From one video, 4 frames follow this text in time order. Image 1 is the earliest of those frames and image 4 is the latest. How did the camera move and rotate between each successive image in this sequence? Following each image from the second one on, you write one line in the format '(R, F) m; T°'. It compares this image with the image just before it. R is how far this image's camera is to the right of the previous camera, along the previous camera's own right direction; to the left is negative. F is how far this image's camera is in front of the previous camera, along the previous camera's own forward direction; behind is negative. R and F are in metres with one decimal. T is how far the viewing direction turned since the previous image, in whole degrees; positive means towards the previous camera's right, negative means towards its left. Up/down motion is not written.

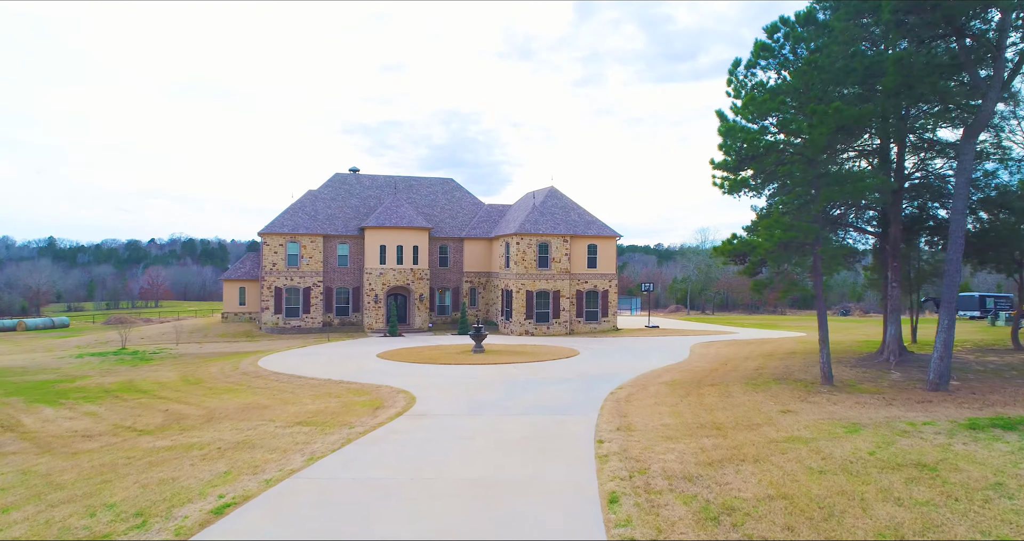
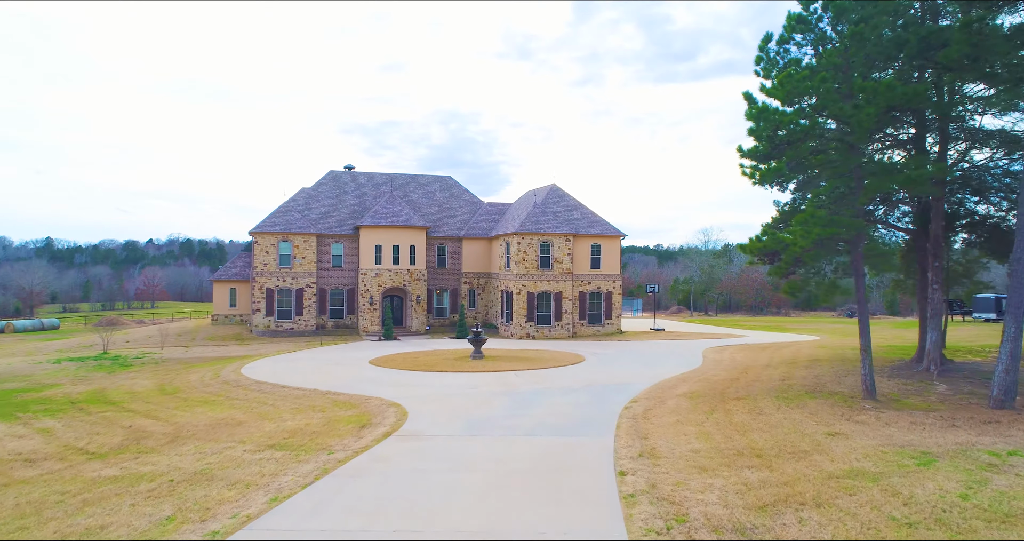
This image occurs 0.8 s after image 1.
(-0.1, +1.5) m; 0°
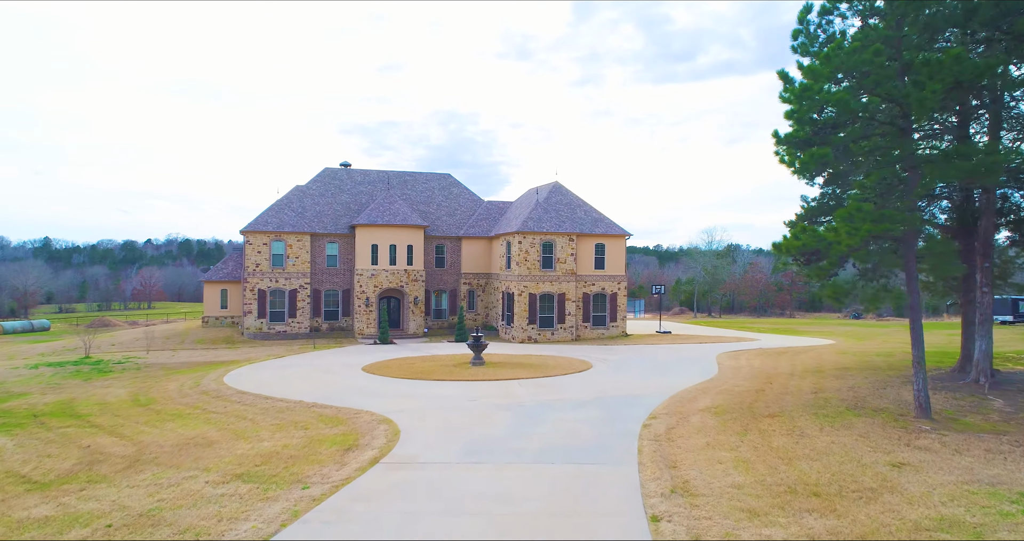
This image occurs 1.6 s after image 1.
(-0.1, +1.4) m; 0°
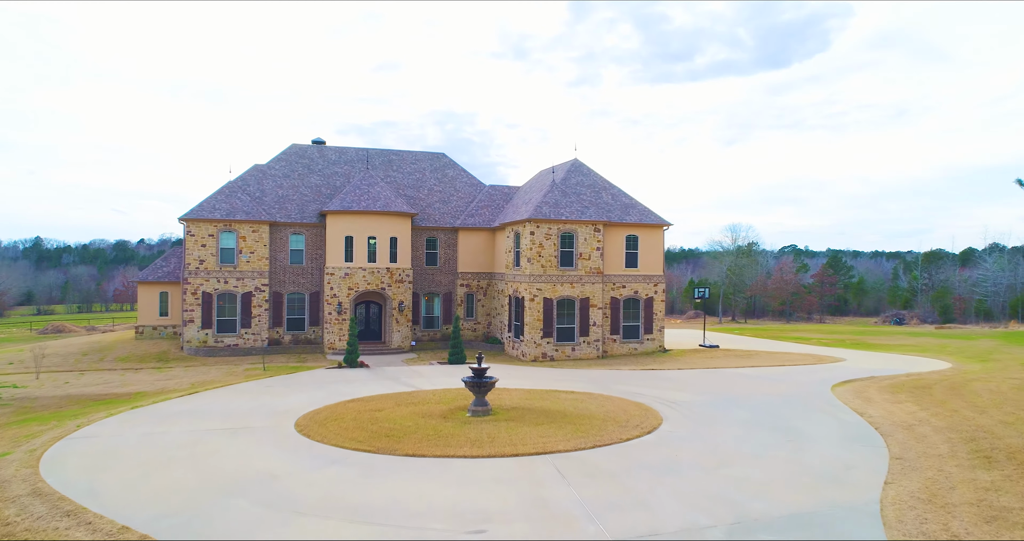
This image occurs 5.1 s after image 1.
(-0.6, +8.0) m; 0°
